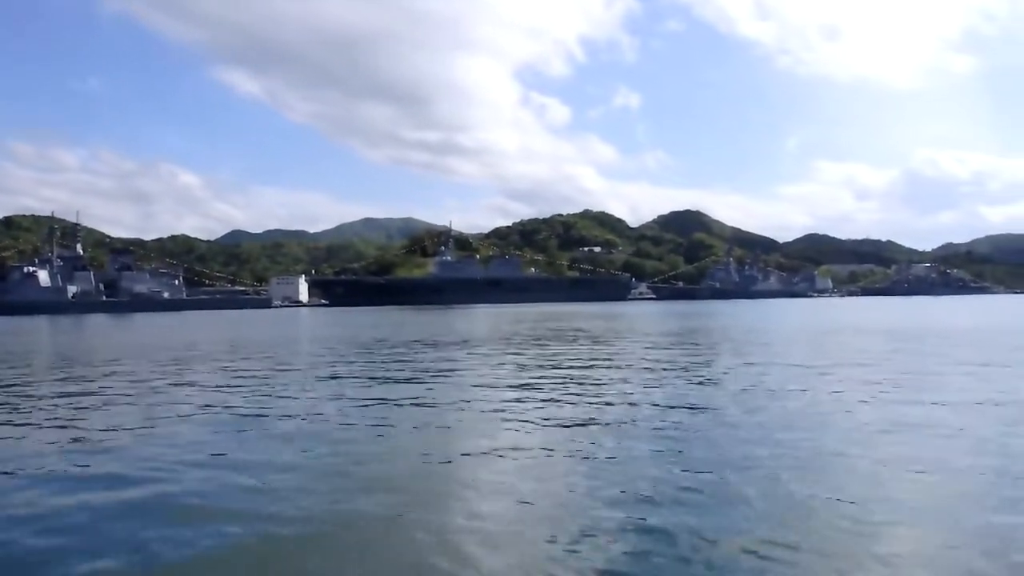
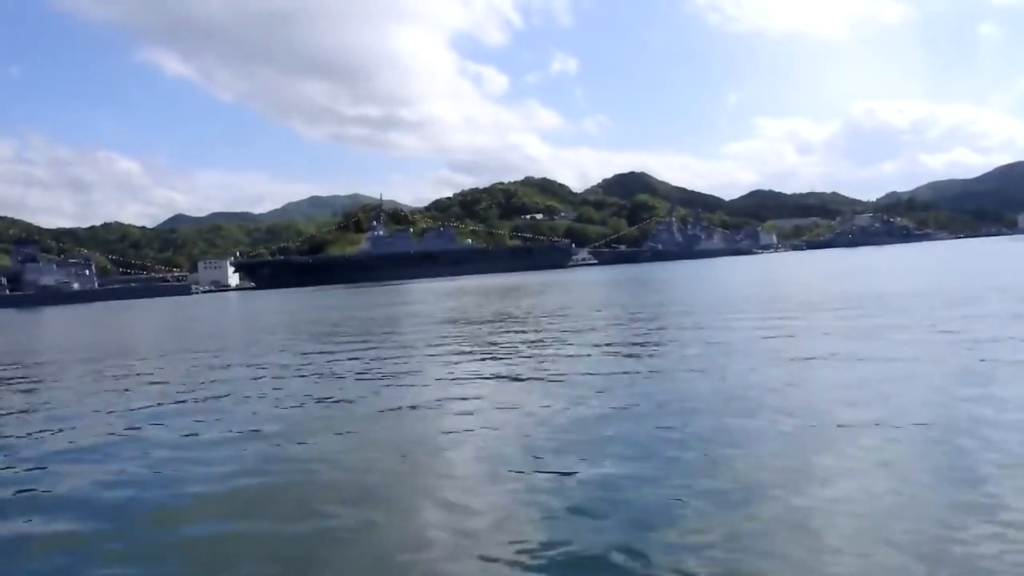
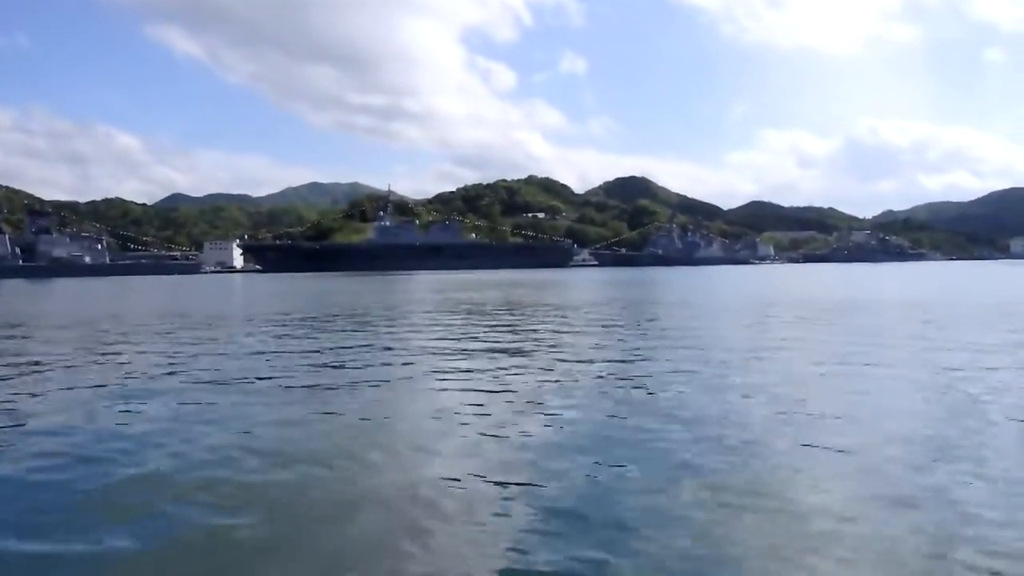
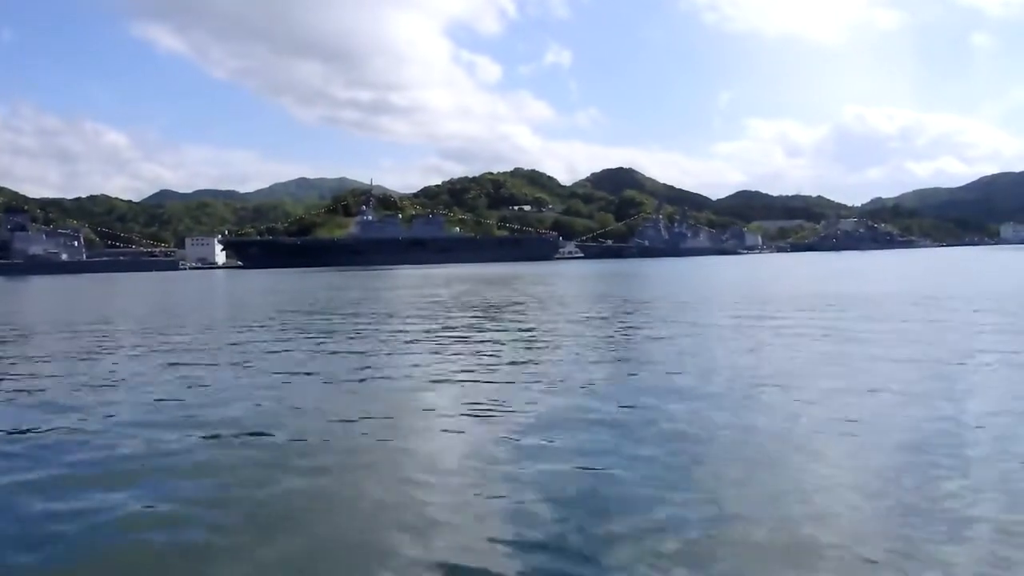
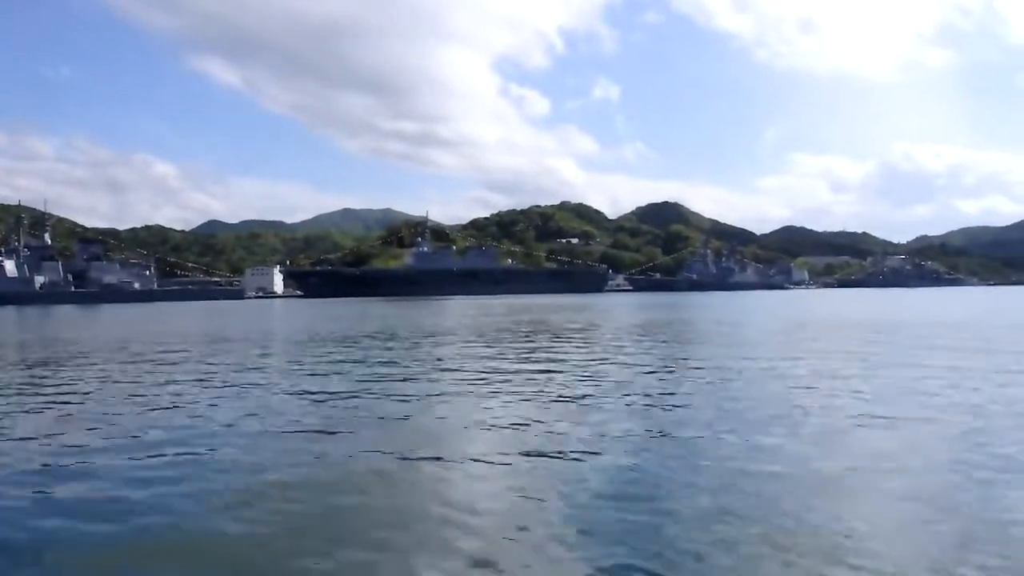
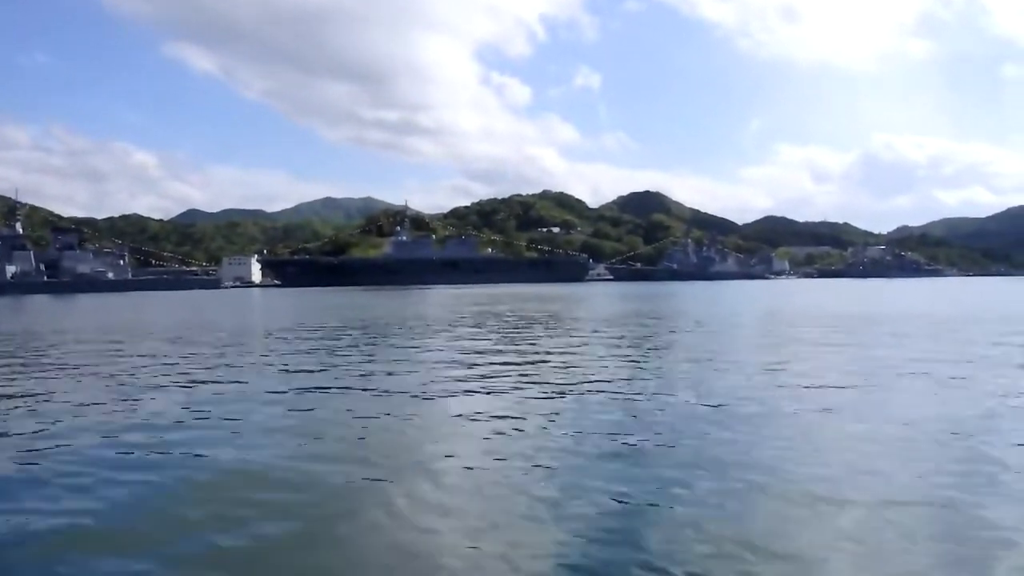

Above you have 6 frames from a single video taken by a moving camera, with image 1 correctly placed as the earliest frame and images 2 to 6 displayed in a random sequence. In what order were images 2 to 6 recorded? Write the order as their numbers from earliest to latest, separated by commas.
5, 6, 3, 4, 2
